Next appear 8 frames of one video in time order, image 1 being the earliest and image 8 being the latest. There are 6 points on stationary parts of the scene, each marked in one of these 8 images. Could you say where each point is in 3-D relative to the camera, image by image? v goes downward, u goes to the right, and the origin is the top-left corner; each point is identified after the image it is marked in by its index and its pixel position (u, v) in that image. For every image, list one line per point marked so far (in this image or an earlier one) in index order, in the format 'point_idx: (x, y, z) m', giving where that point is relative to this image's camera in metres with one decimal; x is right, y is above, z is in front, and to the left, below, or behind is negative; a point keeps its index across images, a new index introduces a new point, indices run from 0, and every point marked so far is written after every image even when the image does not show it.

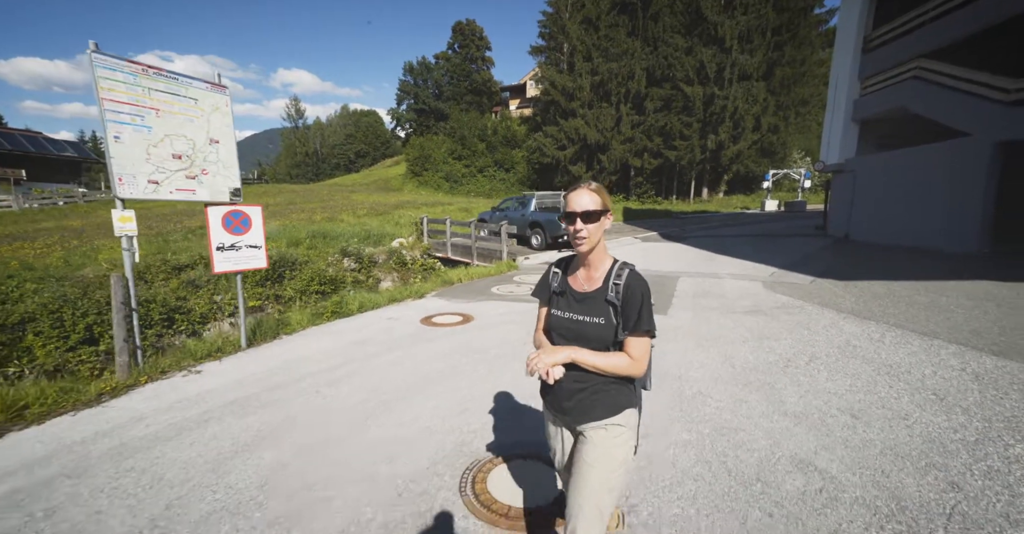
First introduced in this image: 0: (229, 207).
0: (-3.5, +0.7, +5.4) m
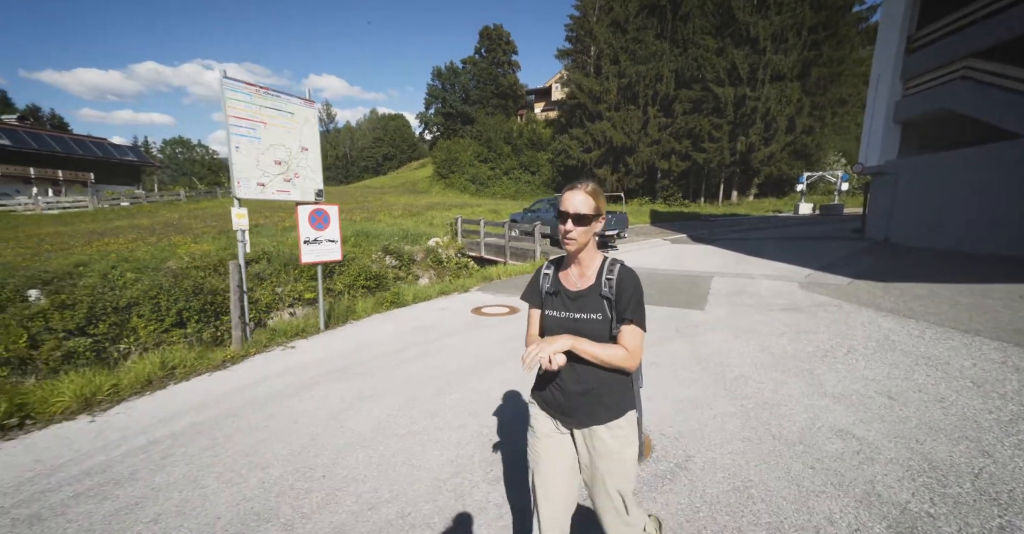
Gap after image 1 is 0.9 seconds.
0: (-2.8, +0.8, +6.1) m
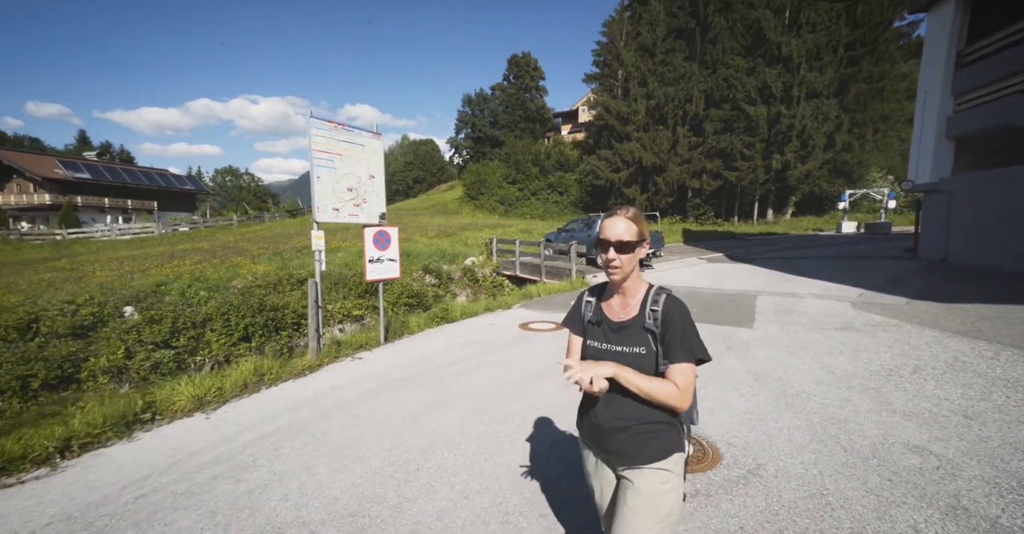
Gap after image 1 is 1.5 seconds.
0: (-2.0, +0.6, +6.5) m
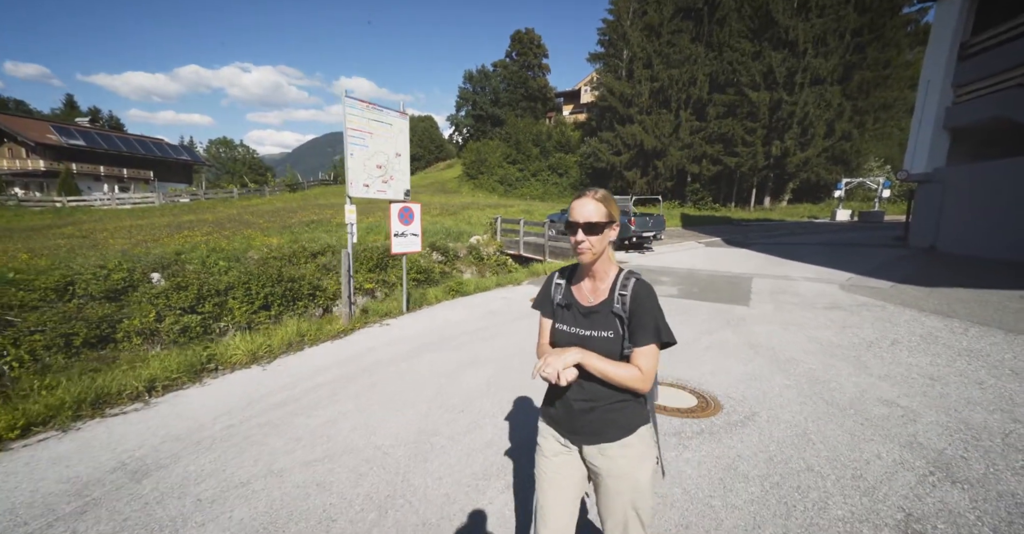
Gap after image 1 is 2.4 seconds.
0: (-1.7, +1.0, +7.0) m
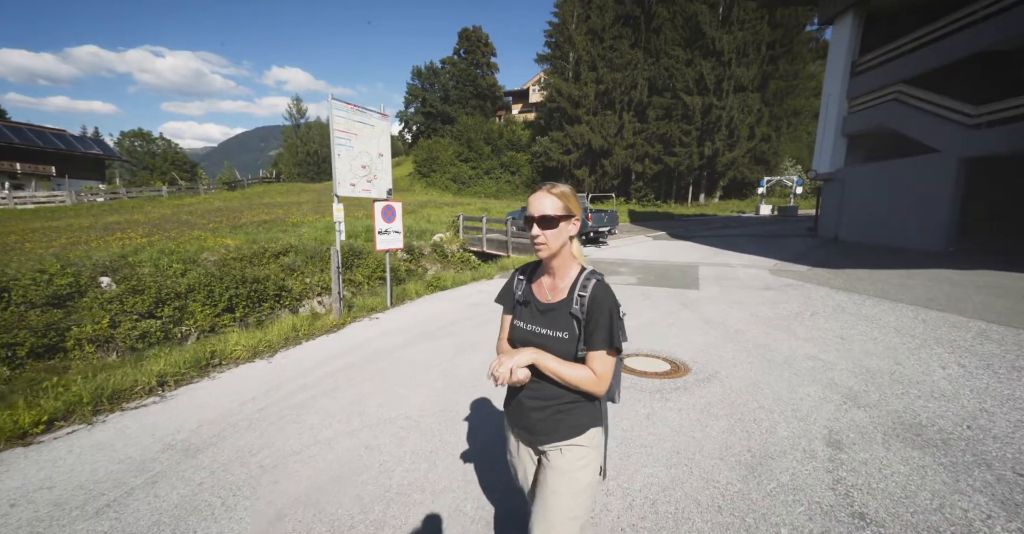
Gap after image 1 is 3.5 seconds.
0: (-2.1, +1.1, +7.3) m
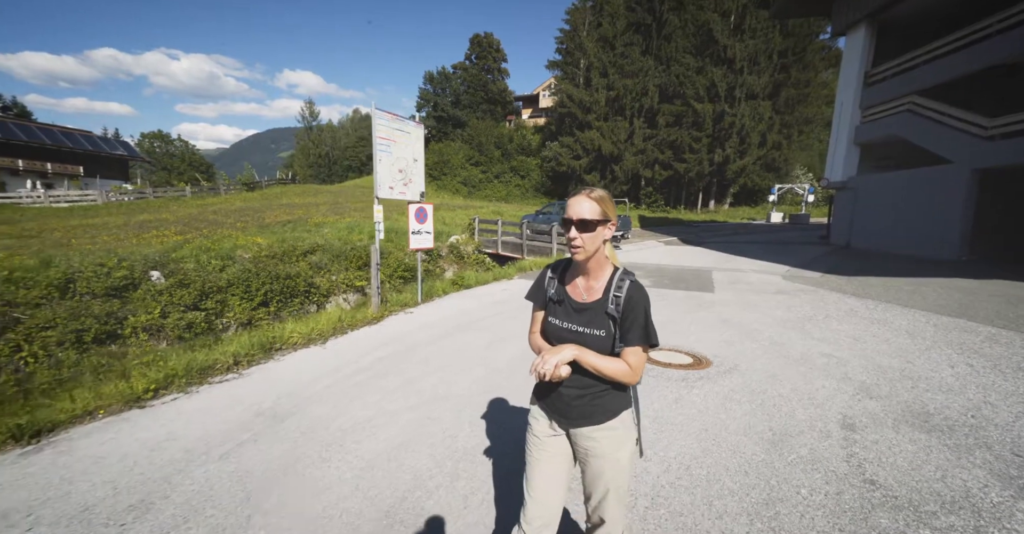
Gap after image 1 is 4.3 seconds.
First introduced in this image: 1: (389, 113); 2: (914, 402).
0: (-1.6, +1.1, +7.8) m
1: (-2.0, +2.6, +7.2) m
2: (+3.7, -1.2, +4.0) m
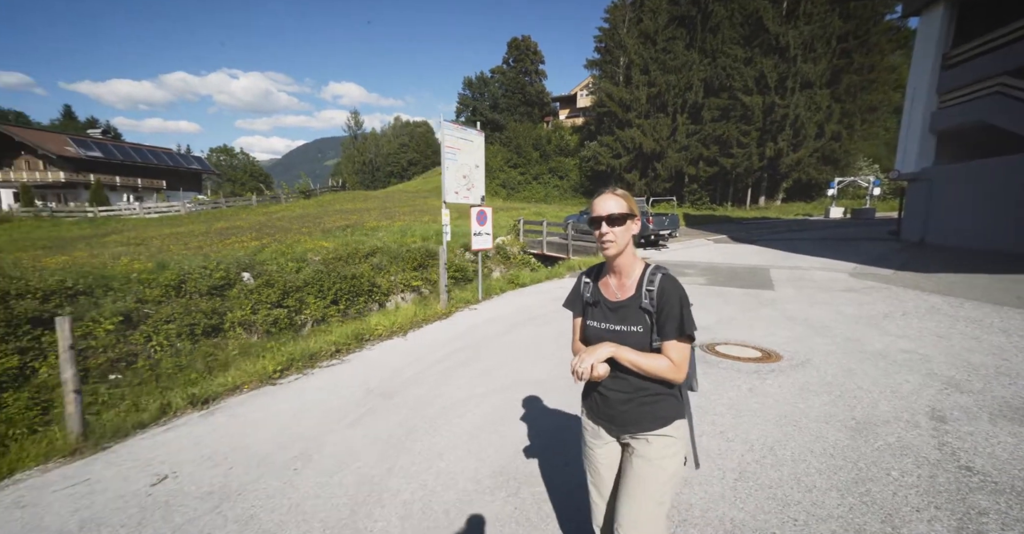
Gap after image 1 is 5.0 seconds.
0: (-0.5, +1.1, +8.2) m
1: (-1.0, +2.6, +7.7) m
2: (+4.4, -1.2, +3.9) m
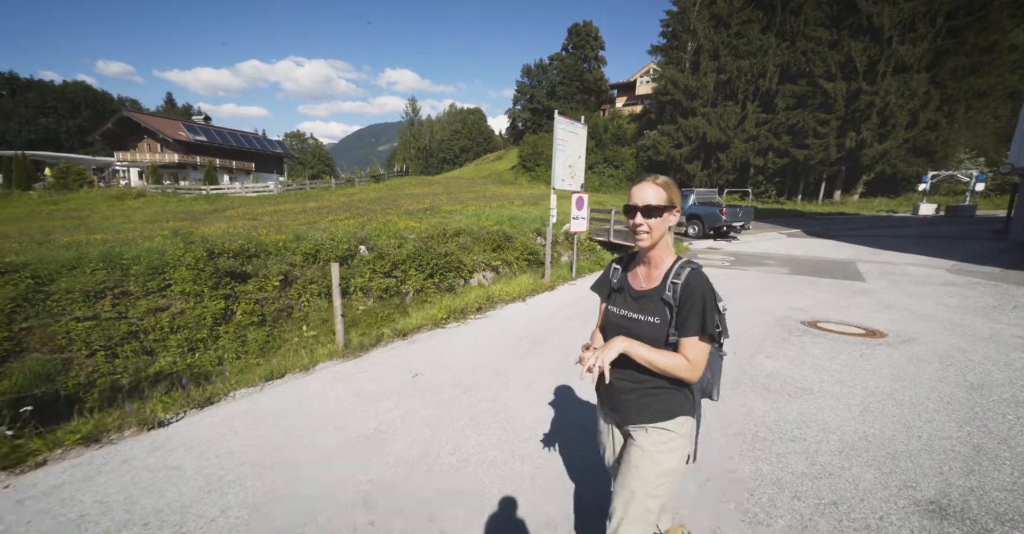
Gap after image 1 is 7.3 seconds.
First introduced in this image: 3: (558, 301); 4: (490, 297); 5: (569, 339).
0: (+1.5, +1.5, +8.9) m
1: (+1.0, +3.0, +8.4) m
2: (+5.8, -1.0, +4.1) m
3: (+0.8, -0.5, +7.2) m
4: (-0.4, -0.5, +6.7) m
5: (+0.7, -0.8, +5.1) m
